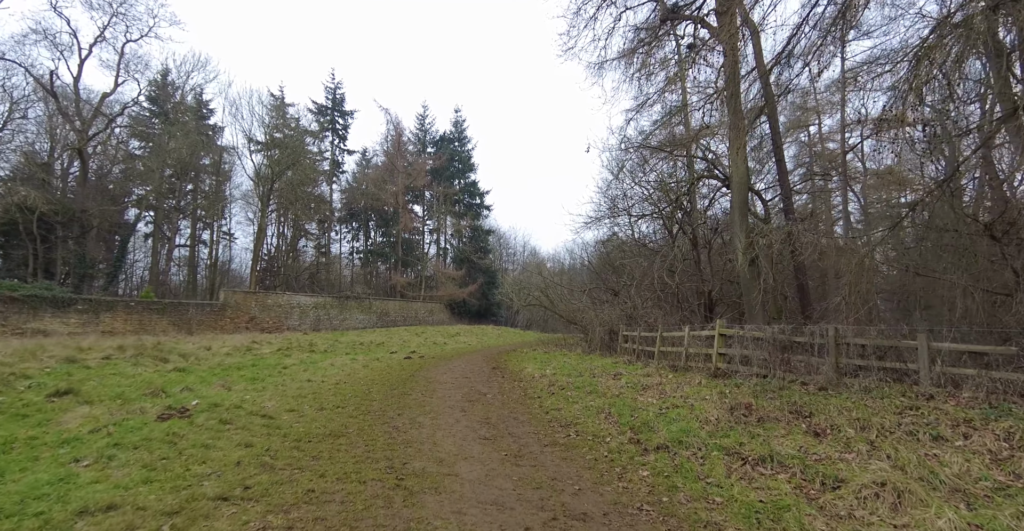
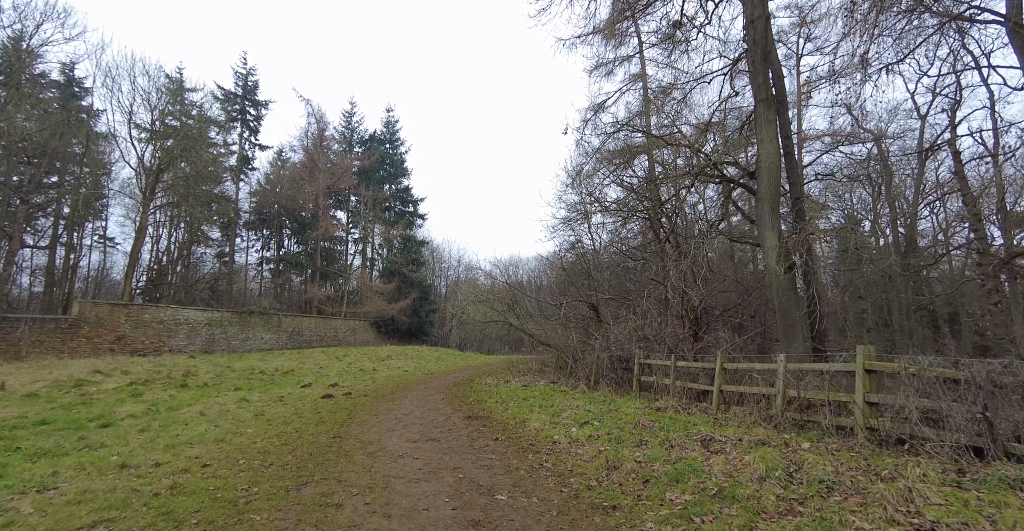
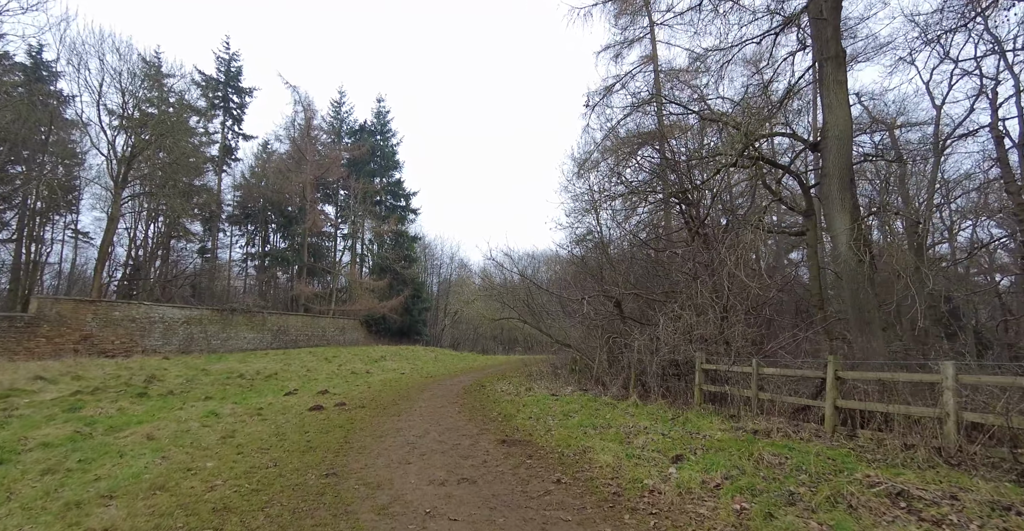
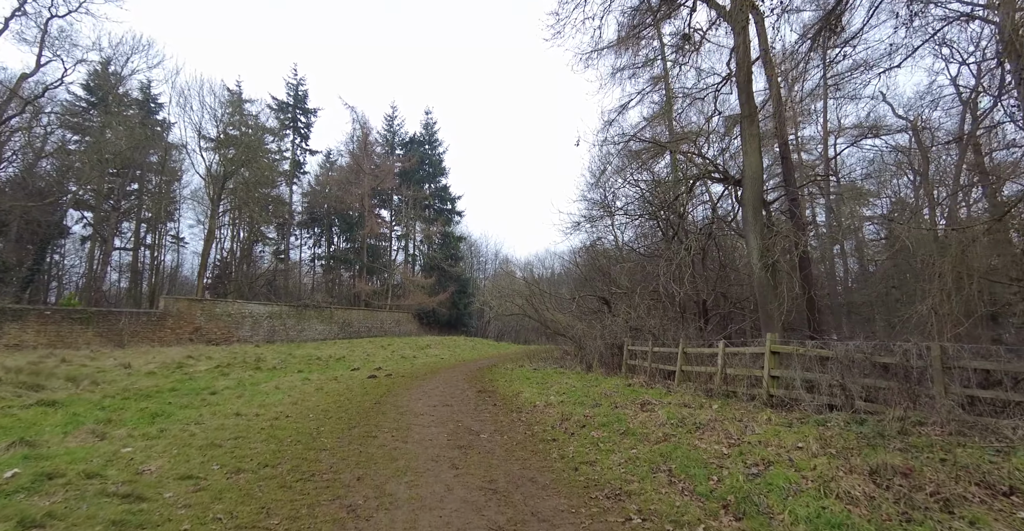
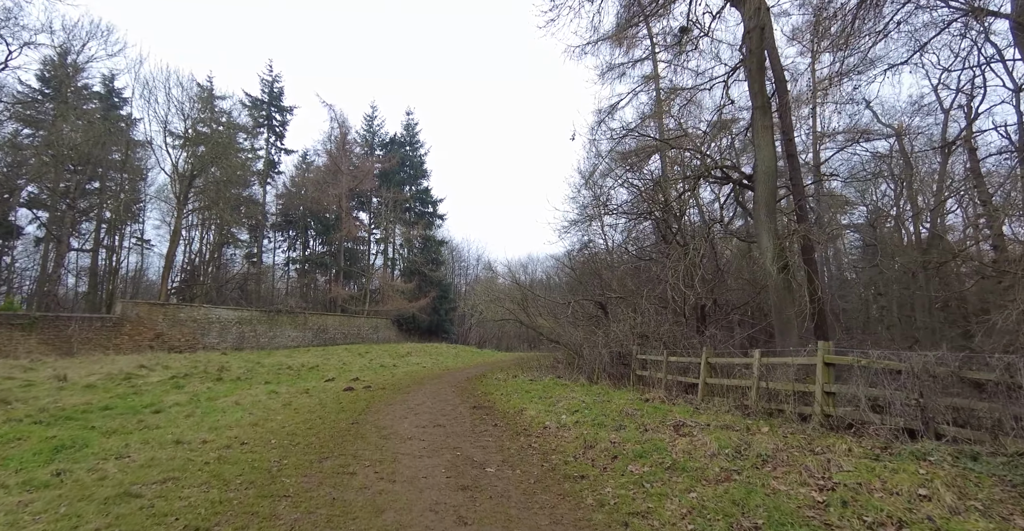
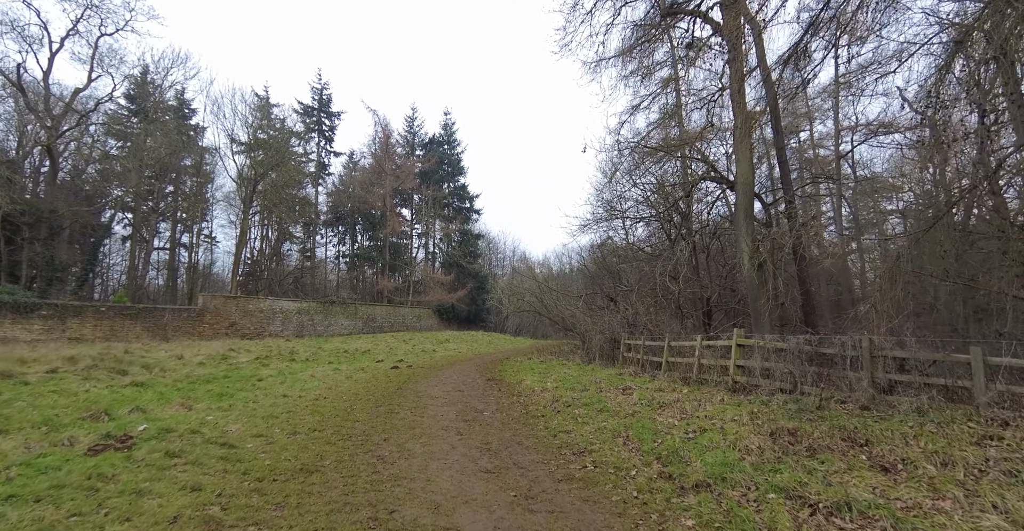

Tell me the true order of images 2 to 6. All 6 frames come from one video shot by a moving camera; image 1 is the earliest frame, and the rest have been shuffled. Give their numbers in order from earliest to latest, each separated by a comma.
6, 4, 5, 2, 3
